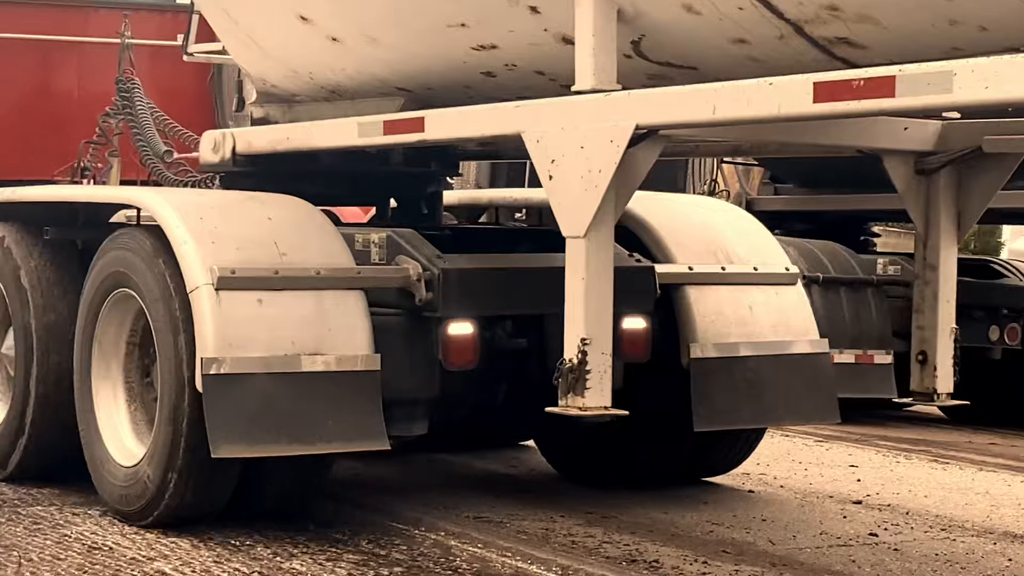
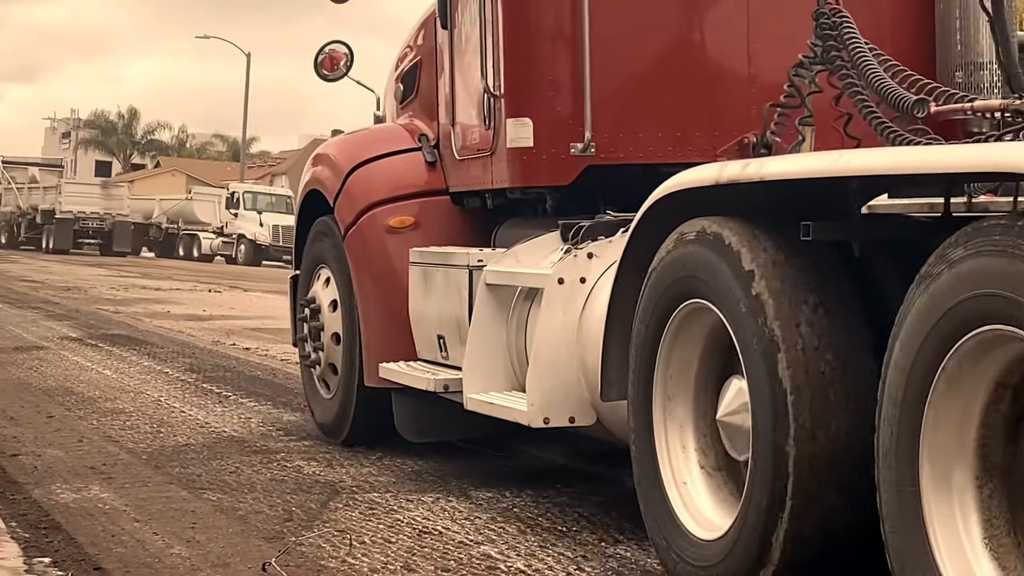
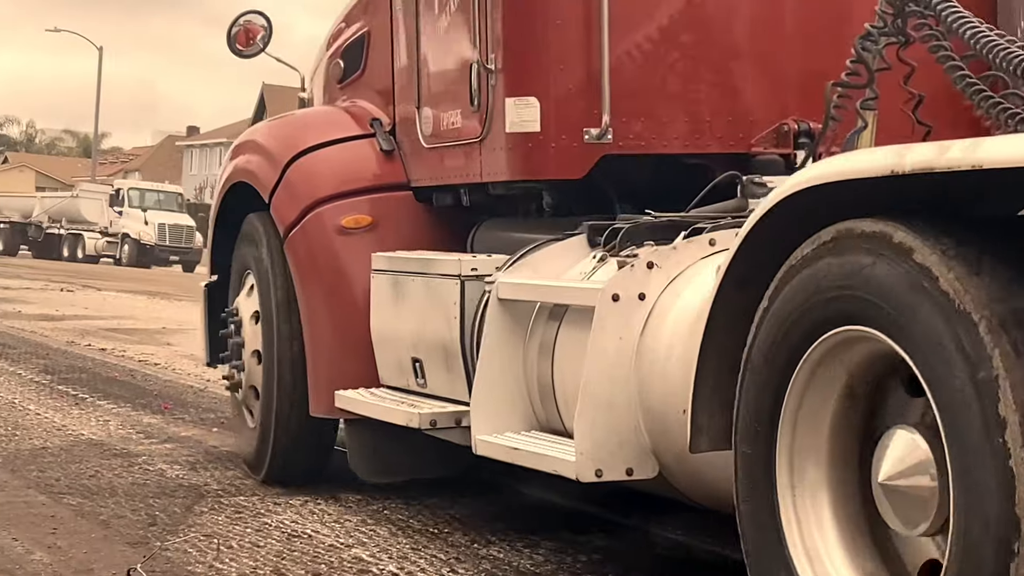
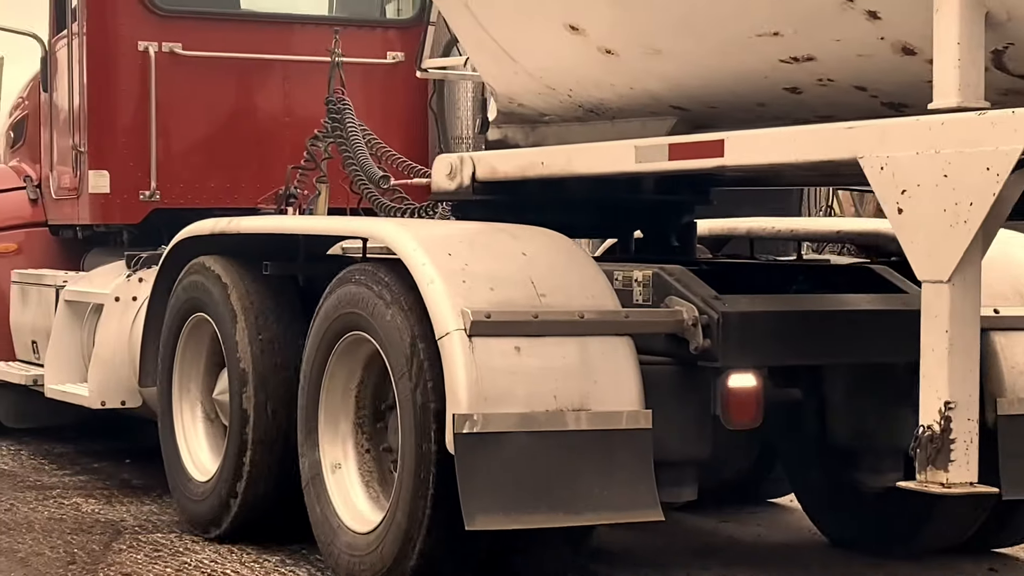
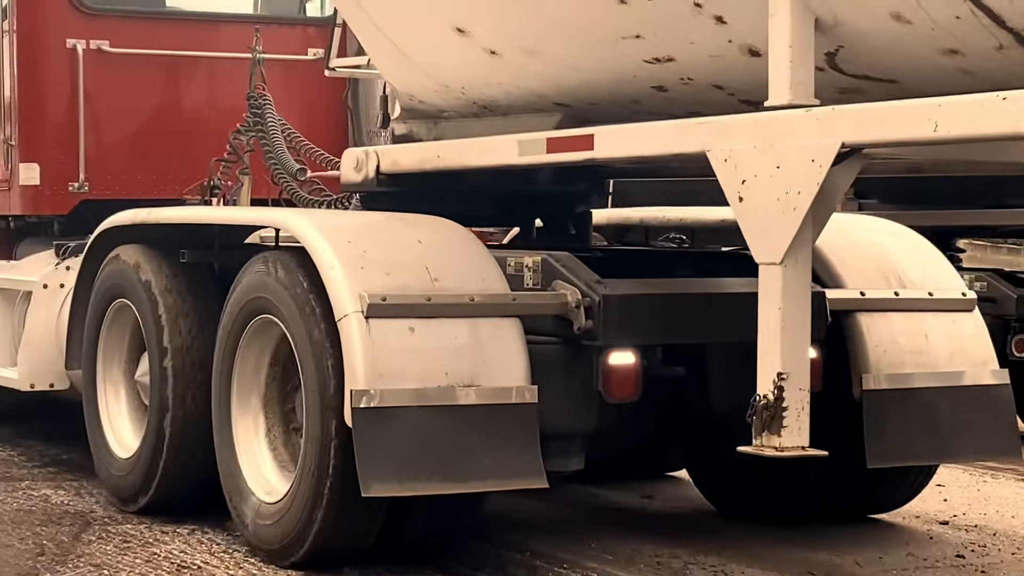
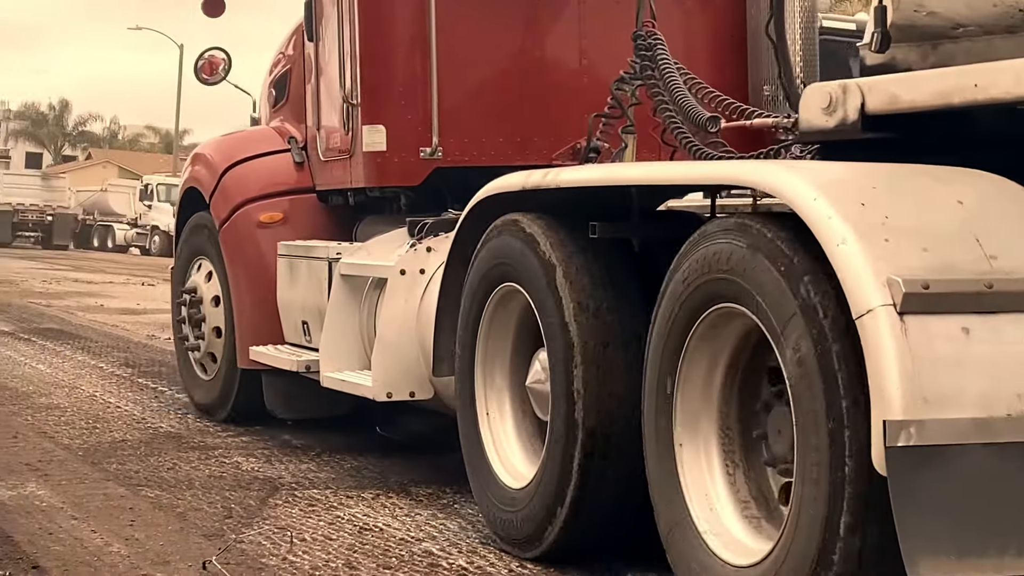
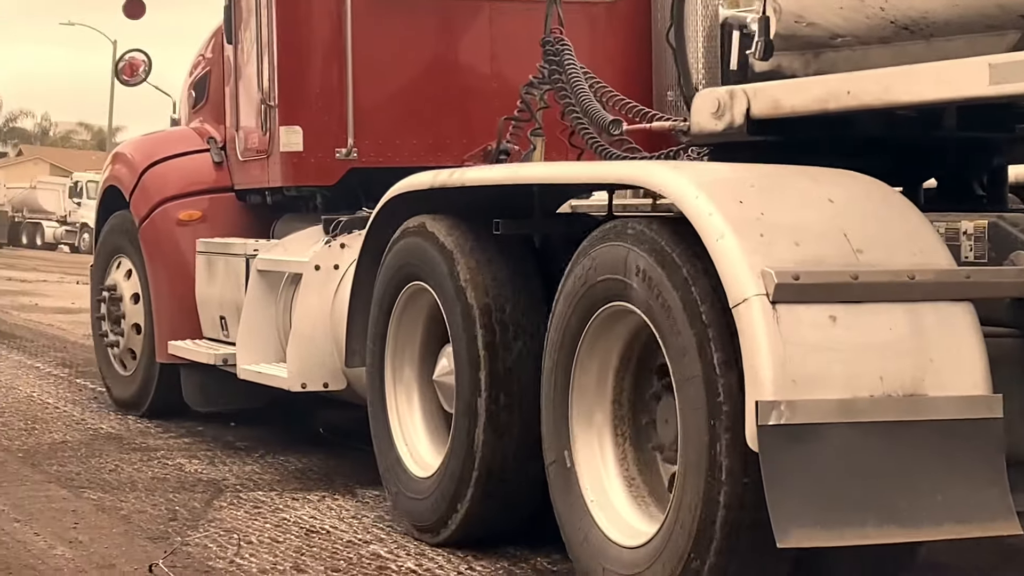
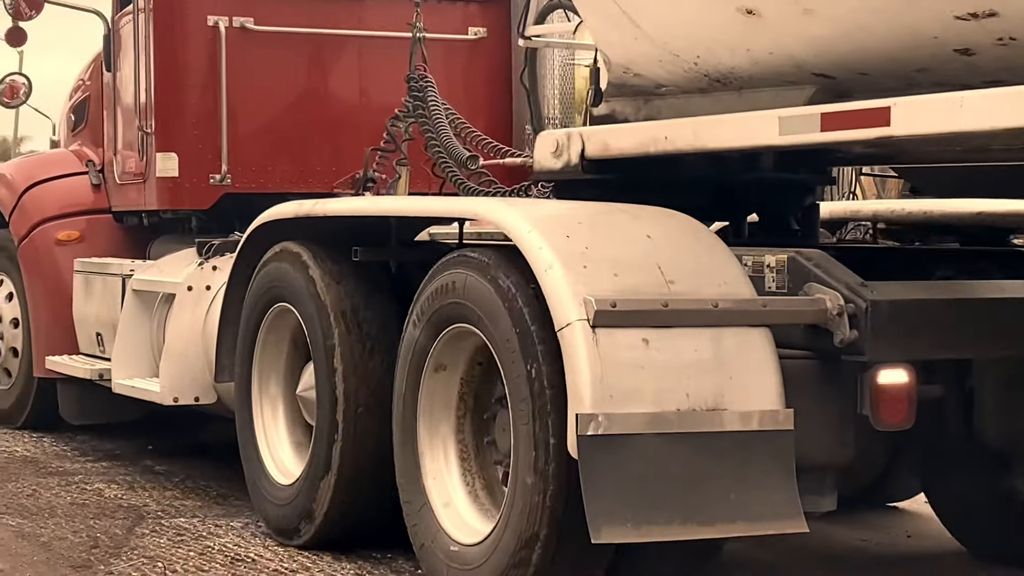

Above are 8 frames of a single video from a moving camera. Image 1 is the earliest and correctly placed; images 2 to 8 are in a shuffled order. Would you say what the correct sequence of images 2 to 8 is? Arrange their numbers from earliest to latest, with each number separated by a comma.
5, 4, 8, 7, 6, 2, 3
